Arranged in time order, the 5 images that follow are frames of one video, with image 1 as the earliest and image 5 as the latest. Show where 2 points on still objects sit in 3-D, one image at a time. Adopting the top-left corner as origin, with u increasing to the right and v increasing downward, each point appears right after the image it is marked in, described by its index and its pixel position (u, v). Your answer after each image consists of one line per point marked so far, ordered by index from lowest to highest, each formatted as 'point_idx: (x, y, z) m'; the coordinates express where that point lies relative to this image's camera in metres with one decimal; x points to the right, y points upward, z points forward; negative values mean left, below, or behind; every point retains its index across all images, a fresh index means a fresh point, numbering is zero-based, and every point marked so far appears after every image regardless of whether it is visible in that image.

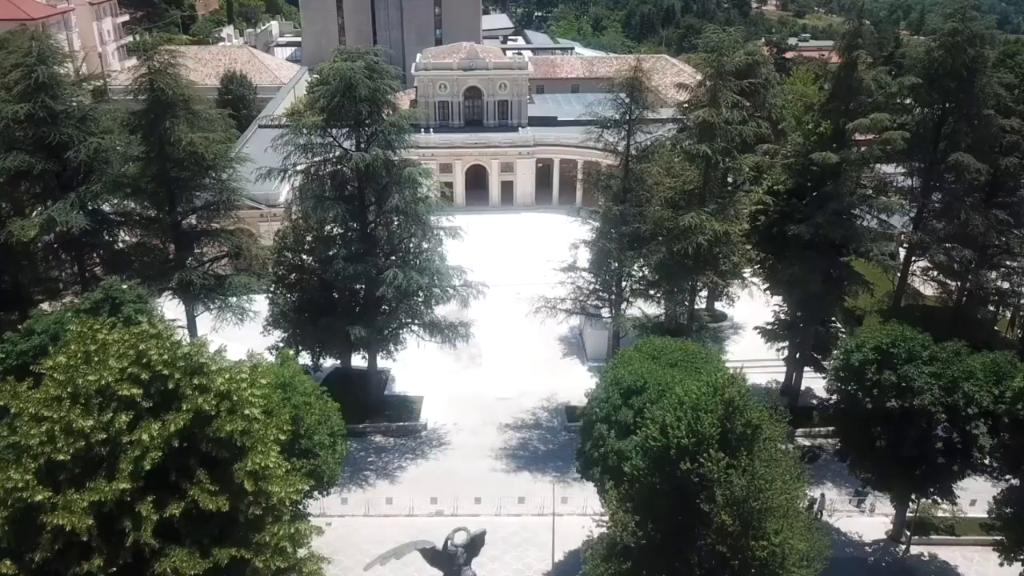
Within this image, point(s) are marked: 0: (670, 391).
0: (+3.6, -2.3, +18.2) m
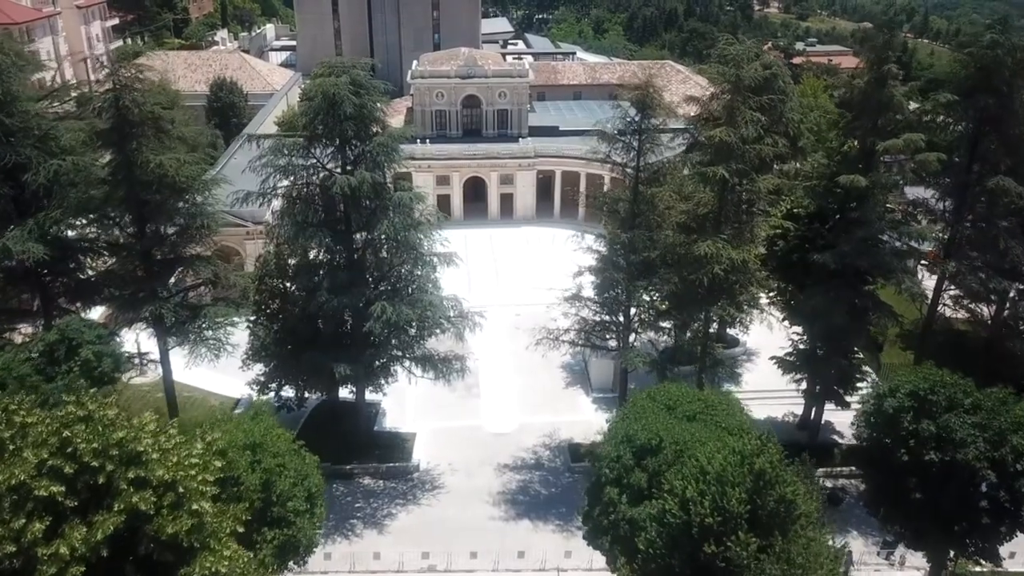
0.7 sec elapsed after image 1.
0: (+3.5, -3.3, +16.2) m
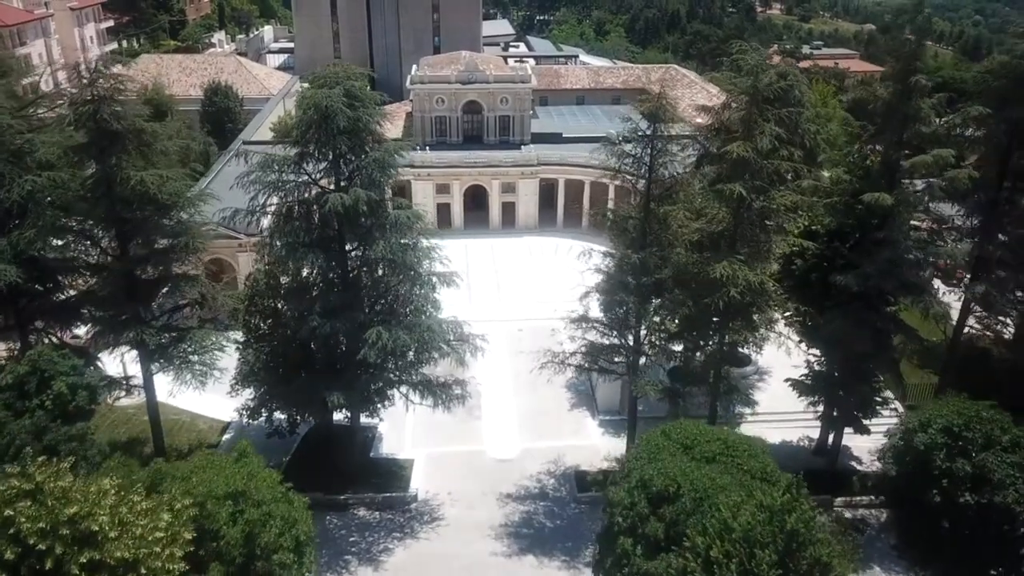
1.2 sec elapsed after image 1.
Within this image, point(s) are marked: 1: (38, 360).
0: (+3.6, -3.9, +14.8) m
1: (-10.6, -1.6, +18.1) m
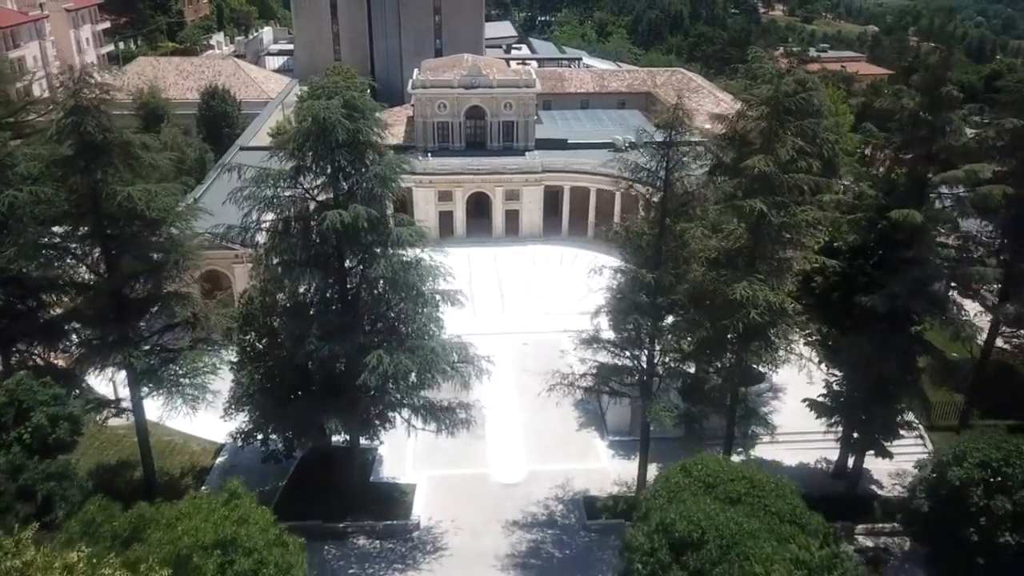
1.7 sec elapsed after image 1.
0: (+3.8, -4.4, +13.7) m
1: (-10.4, -2.1, +17.0) m
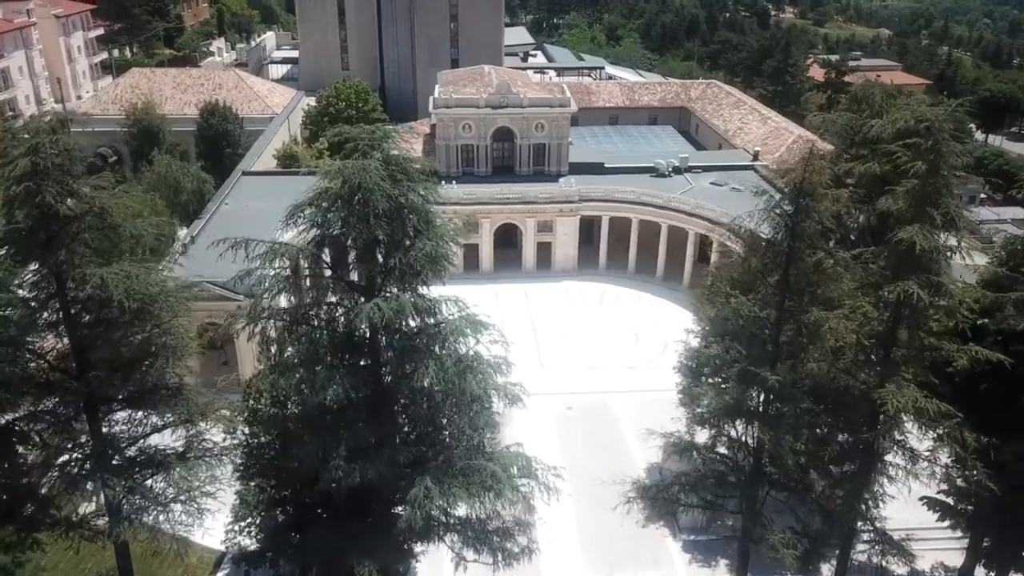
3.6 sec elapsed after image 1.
0: (+5.4, -6.5, +9.3) m
1: (-8.8, -4.2, +12.5) m
